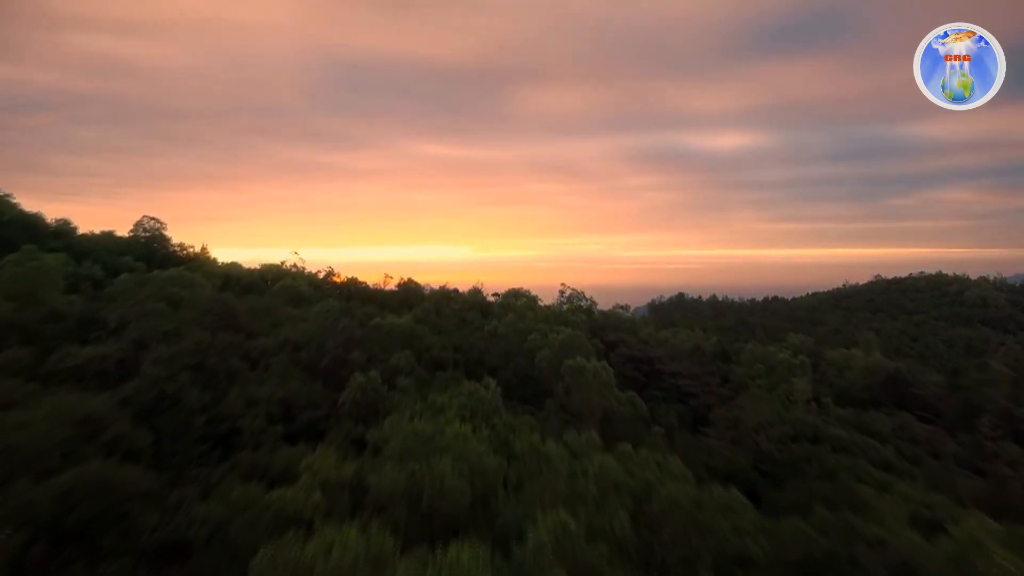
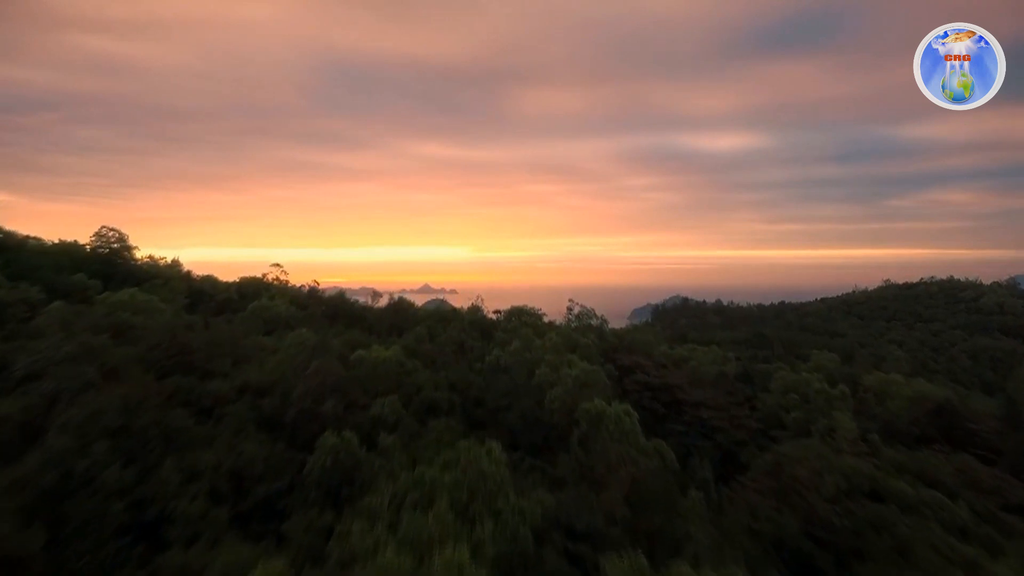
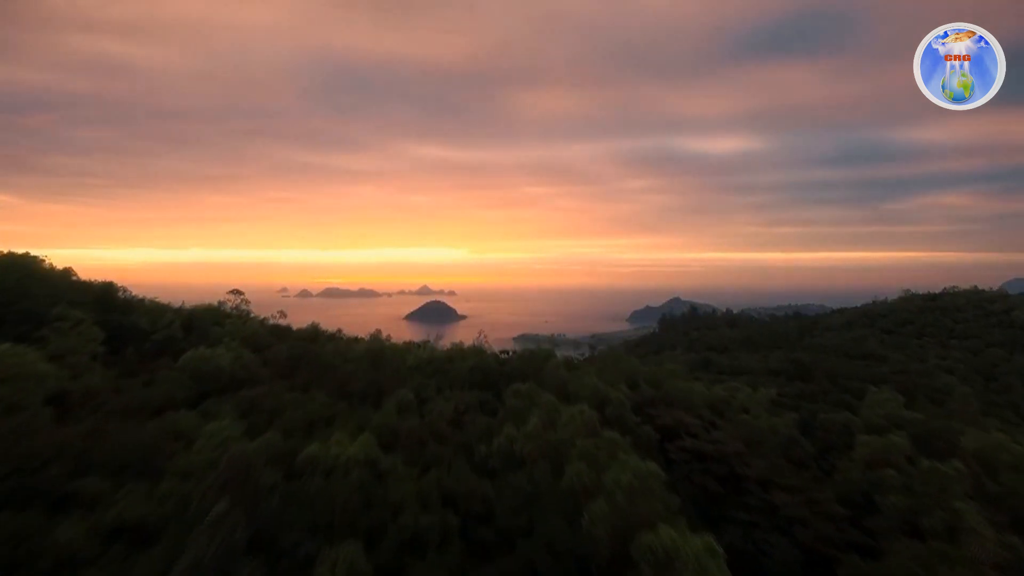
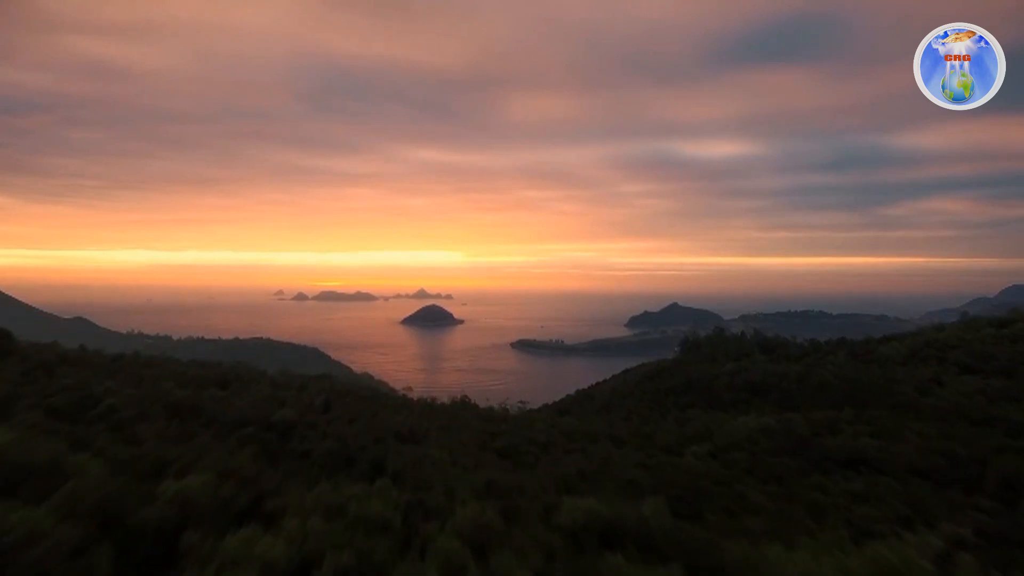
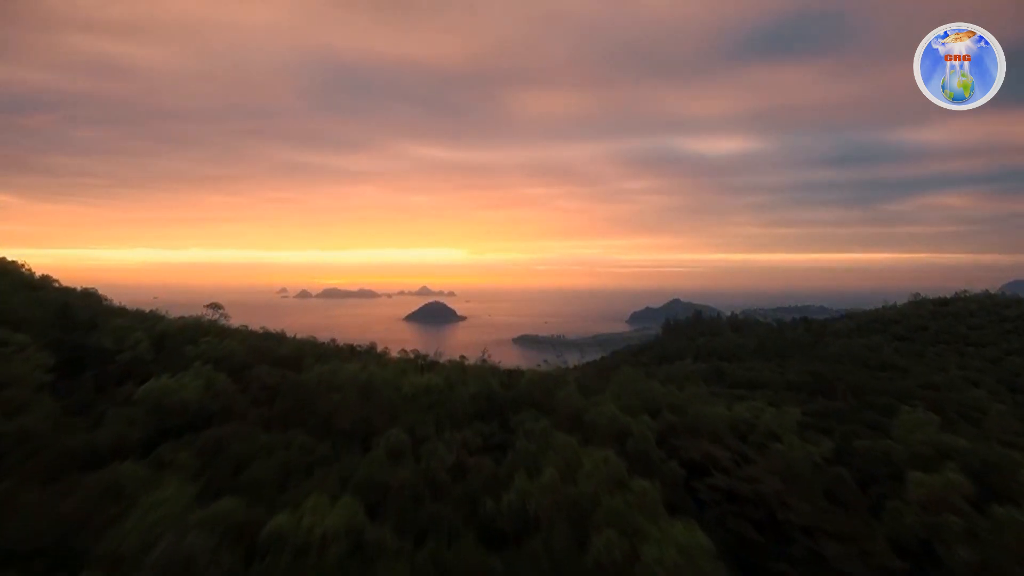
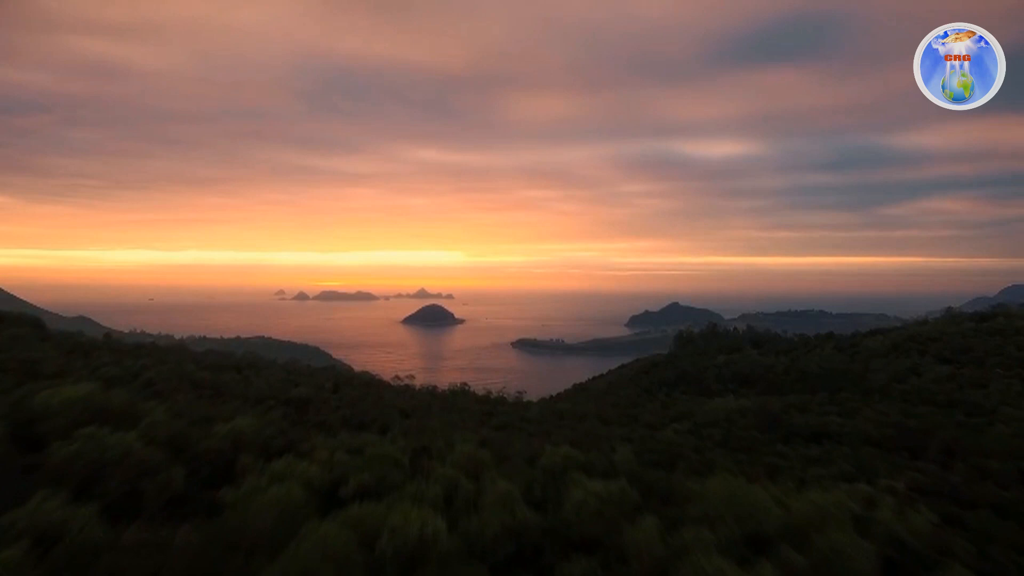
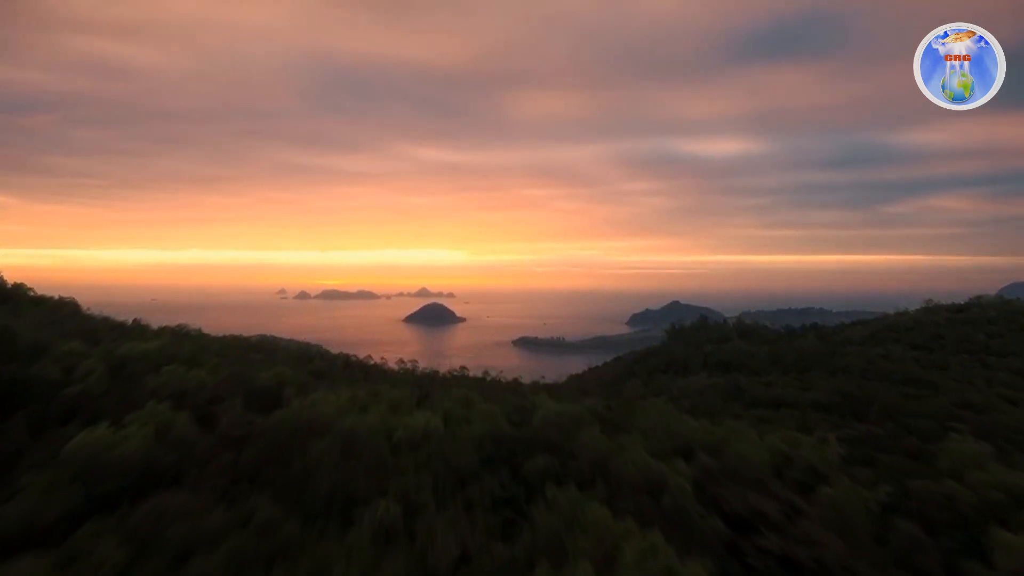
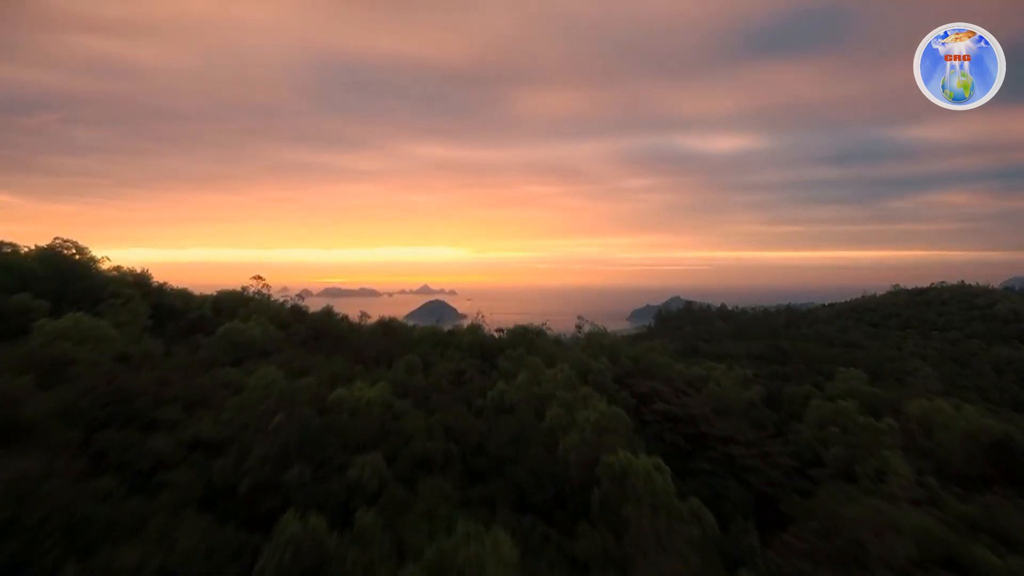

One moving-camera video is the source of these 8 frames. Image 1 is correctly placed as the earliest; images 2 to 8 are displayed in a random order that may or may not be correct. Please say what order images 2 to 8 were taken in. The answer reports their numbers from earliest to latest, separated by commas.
2, 8, 3, 5, 7, 6, 4
